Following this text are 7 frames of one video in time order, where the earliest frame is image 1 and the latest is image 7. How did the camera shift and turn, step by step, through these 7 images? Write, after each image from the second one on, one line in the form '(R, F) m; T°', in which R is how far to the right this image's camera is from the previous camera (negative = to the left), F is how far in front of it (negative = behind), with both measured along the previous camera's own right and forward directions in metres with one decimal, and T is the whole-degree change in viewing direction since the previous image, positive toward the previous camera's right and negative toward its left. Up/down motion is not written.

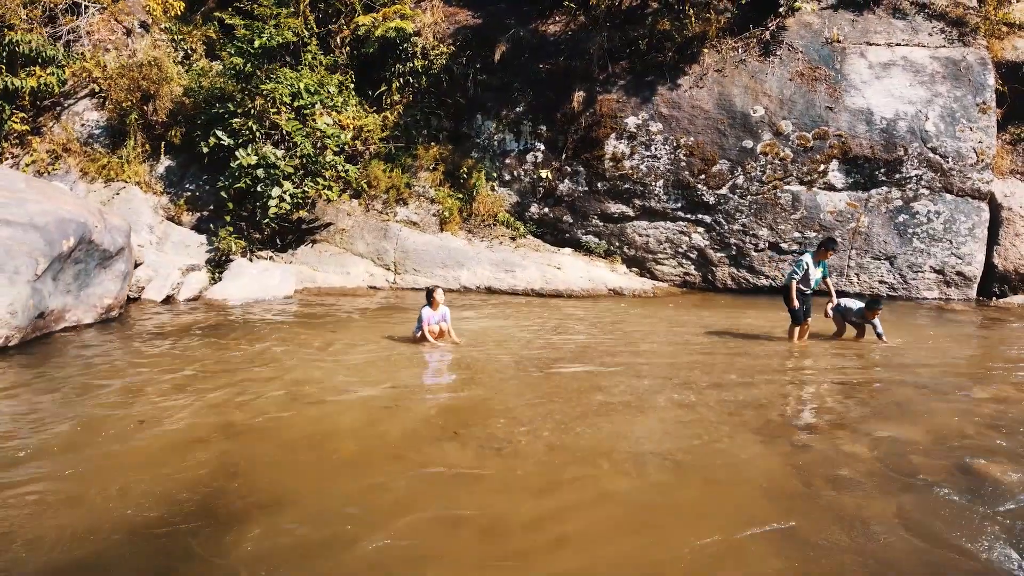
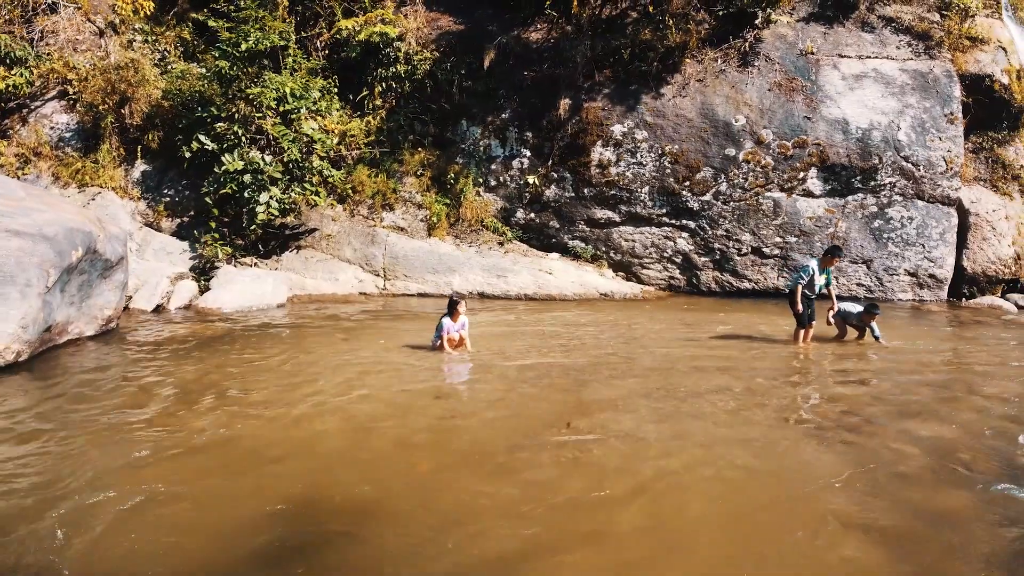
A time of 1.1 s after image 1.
(-0.5, 0.0) m; +4°
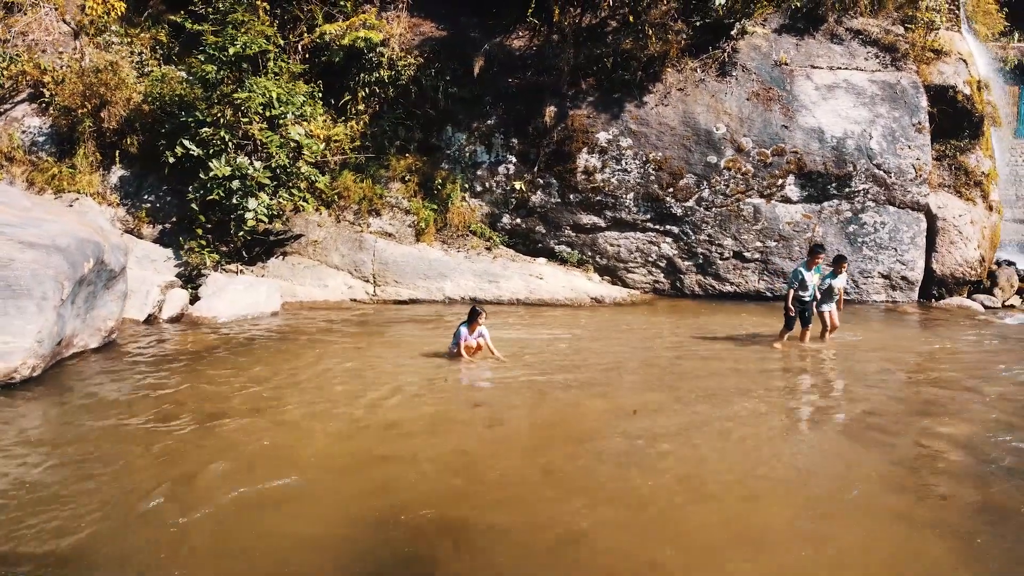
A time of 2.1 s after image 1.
(-0.5, -0.1) m; +3°
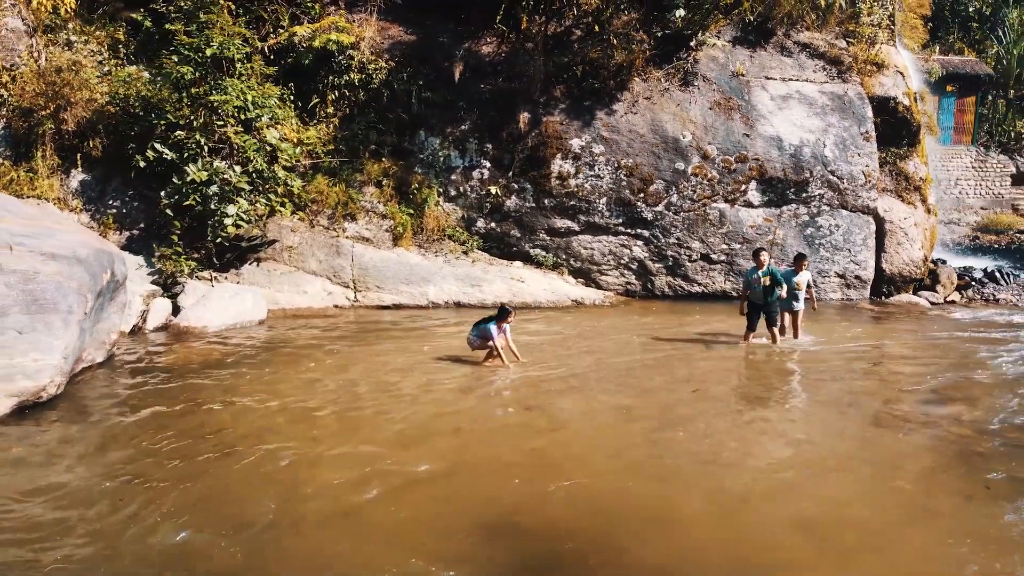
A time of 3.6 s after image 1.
(-0.7, -0.1) m; +6°
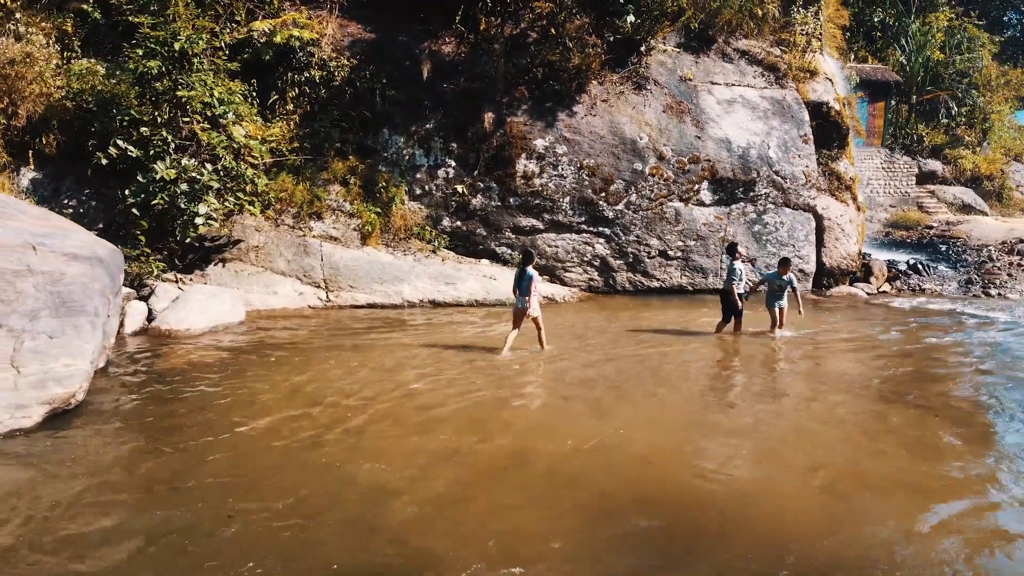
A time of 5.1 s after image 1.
(-0.7, -0.2) m; +6°
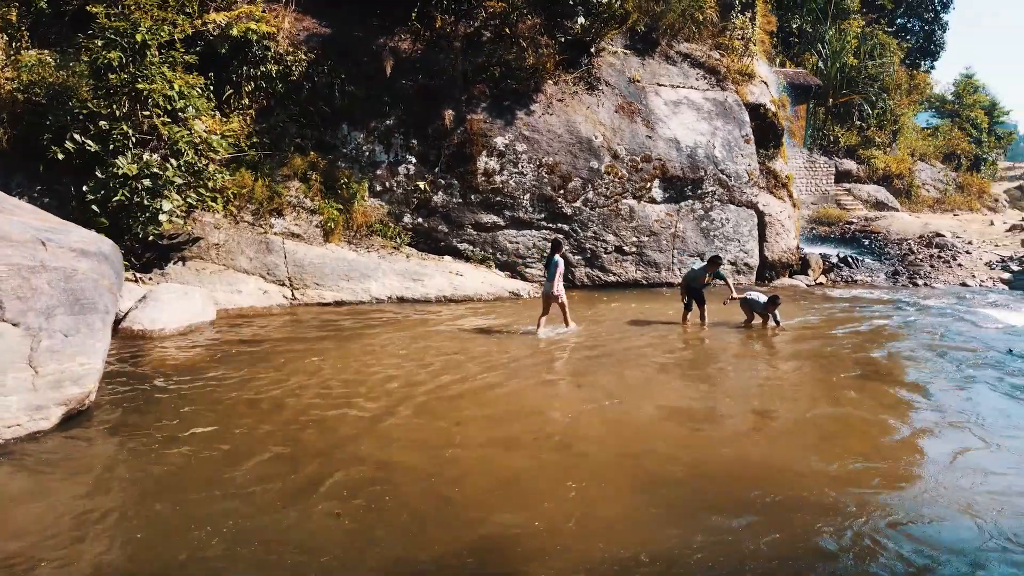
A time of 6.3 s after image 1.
(-0.6, -0.2) m; +6°
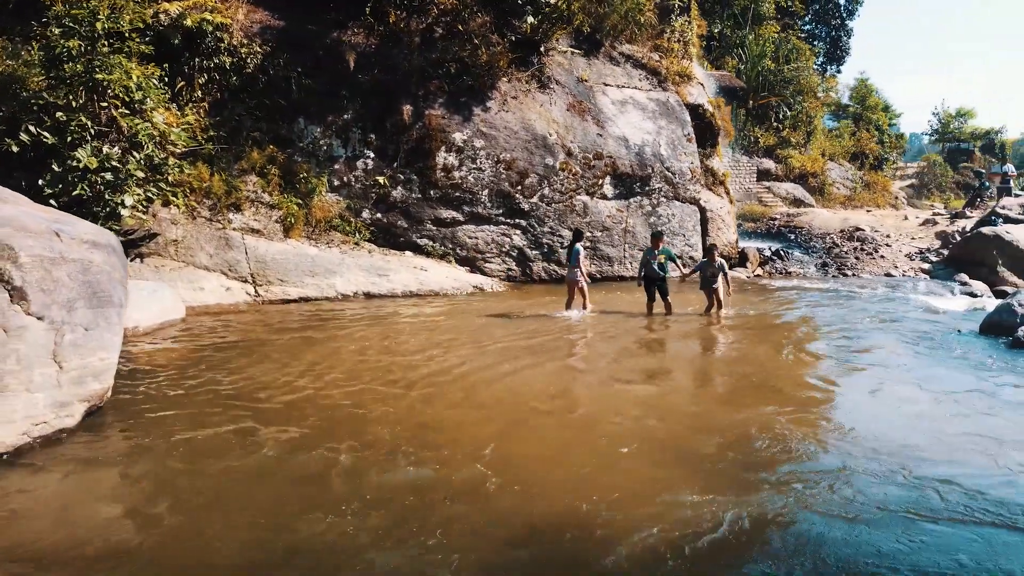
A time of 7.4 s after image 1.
(-0.6, -0.3) m; +6°
